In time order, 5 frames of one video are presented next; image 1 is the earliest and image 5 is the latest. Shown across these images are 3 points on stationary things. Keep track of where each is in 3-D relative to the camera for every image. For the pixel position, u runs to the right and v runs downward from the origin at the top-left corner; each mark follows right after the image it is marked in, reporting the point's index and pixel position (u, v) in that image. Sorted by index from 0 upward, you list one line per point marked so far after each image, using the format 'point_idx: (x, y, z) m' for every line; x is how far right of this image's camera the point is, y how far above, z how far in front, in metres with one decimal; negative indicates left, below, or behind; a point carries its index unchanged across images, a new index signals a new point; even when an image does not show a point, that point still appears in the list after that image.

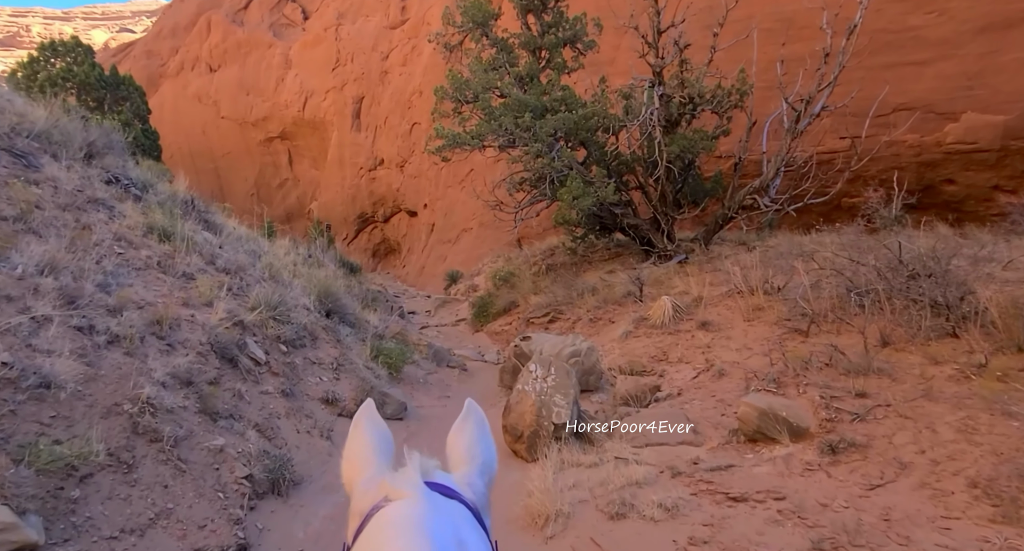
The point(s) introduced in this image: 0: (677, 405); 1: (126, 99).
0: (+1.1, -0.9, +4.9) m
1: (-7.8, +3.5, +14.2) m
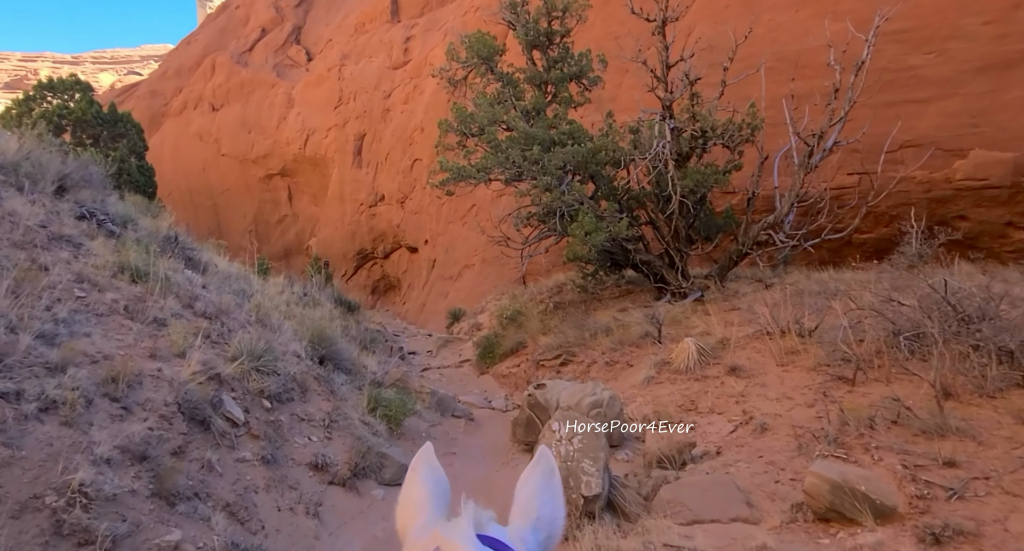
0: (+1.2, -1.2, +4.3) m
1: (-7.7, +2.7, +13.7) m
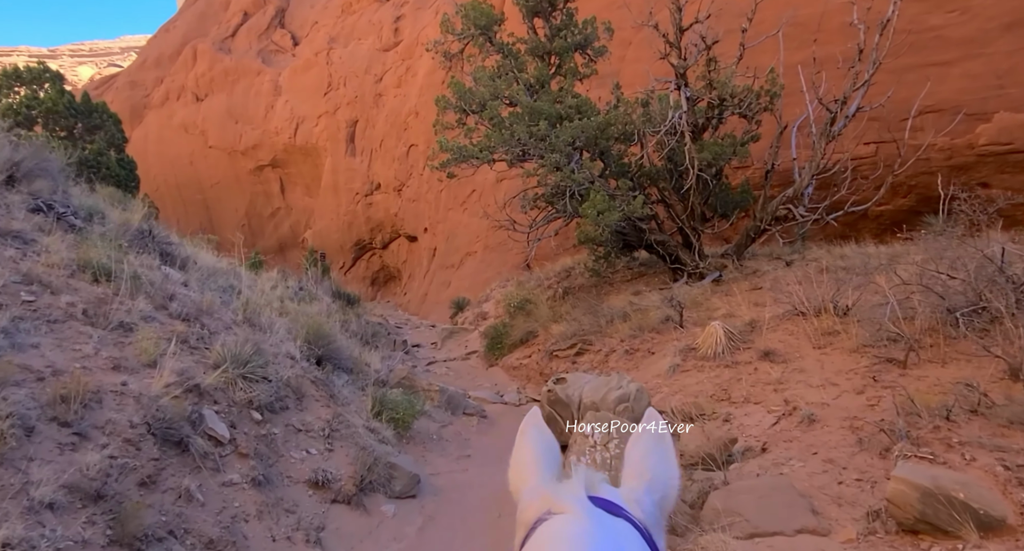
0: (+1.4, -1.1, +3.8) m
1: (-7.7, +2.7, +13.2) m
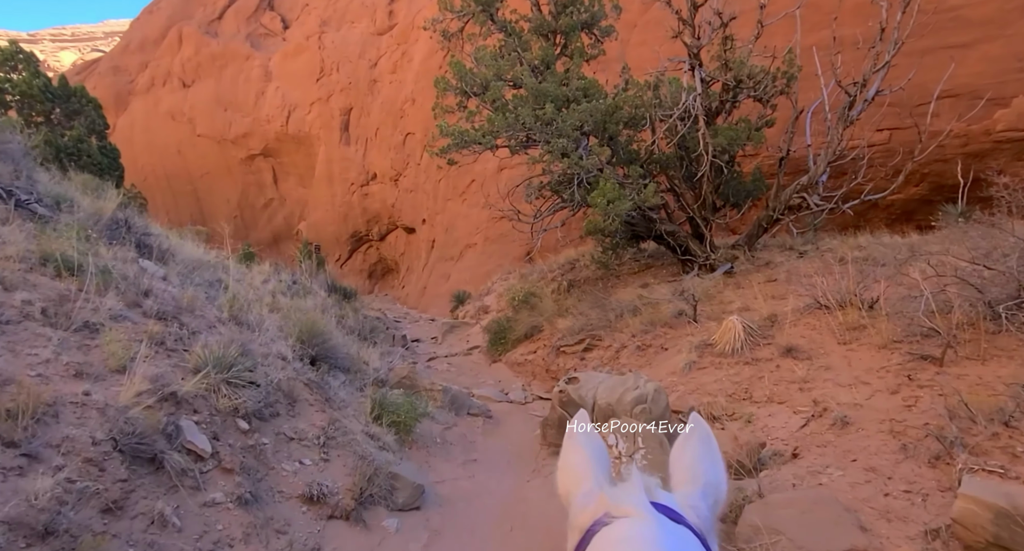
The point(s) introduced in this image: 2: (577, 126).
0: (+1.4, -1.0, +3.5) m
1: (-7.7, +2.8, +12.8) m
2: (+0.7, +1.6, +7.3) m
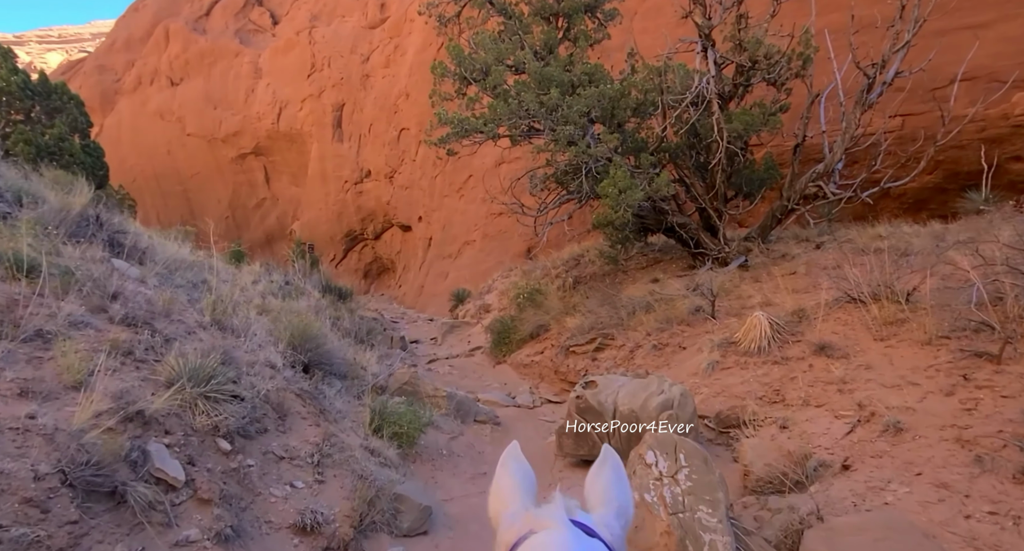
0: (+1.5, -1.0, +3.1) m
1: (-7.7, +2.8, +12.3) m
2: (+0.7, +1.6, +6.9) m
